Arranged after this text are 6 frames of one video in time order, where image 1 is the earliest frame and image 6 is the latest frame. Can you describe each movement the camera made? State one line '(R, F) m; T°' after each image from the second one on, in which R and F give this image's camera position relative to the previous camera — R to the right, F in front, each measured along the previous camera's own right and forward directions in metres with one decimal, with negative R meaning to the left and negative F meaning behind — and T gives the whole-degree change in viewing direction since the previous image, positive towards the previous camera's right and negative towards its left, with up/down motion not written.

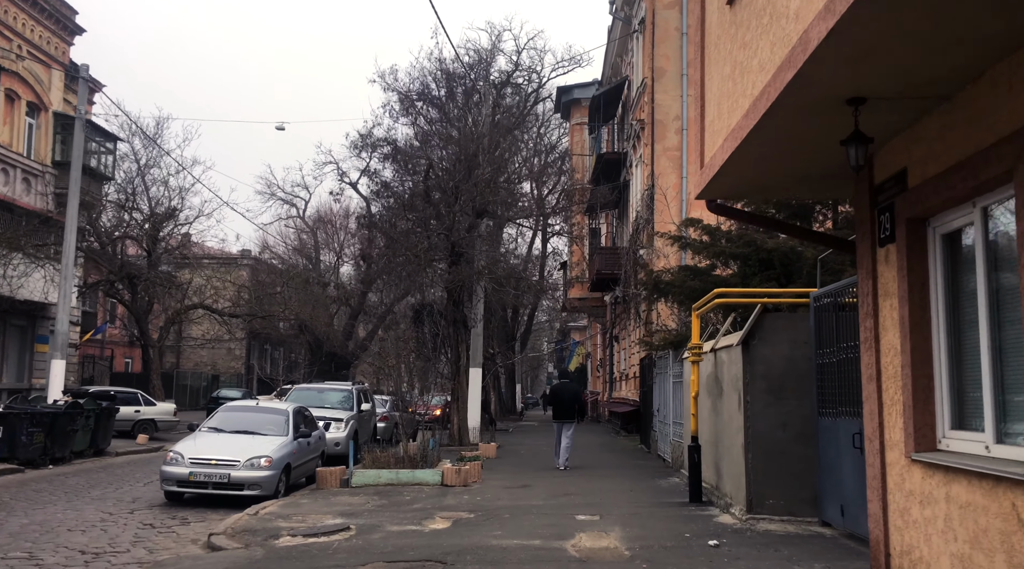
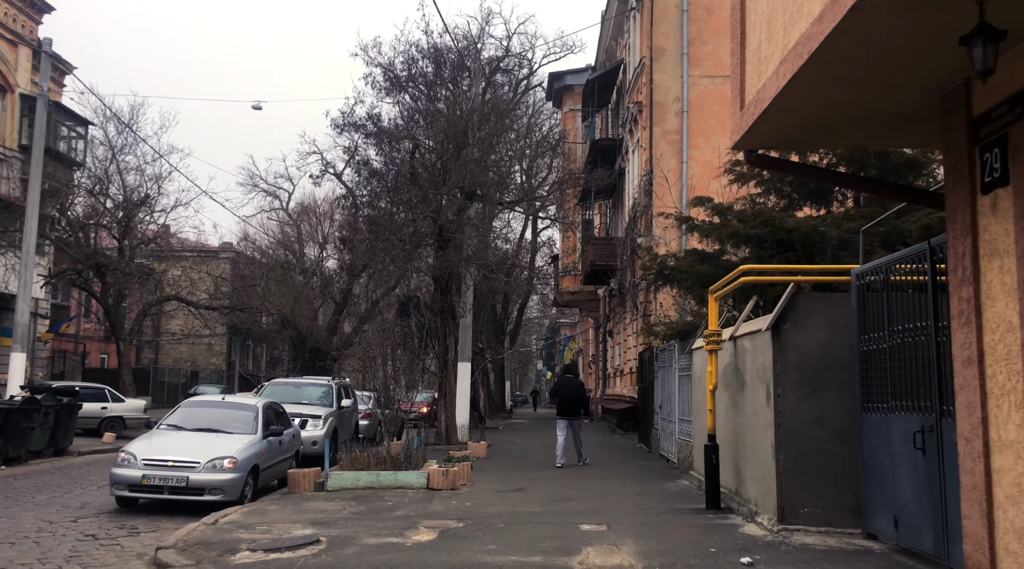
(-0.1, +1.5) m; +1°
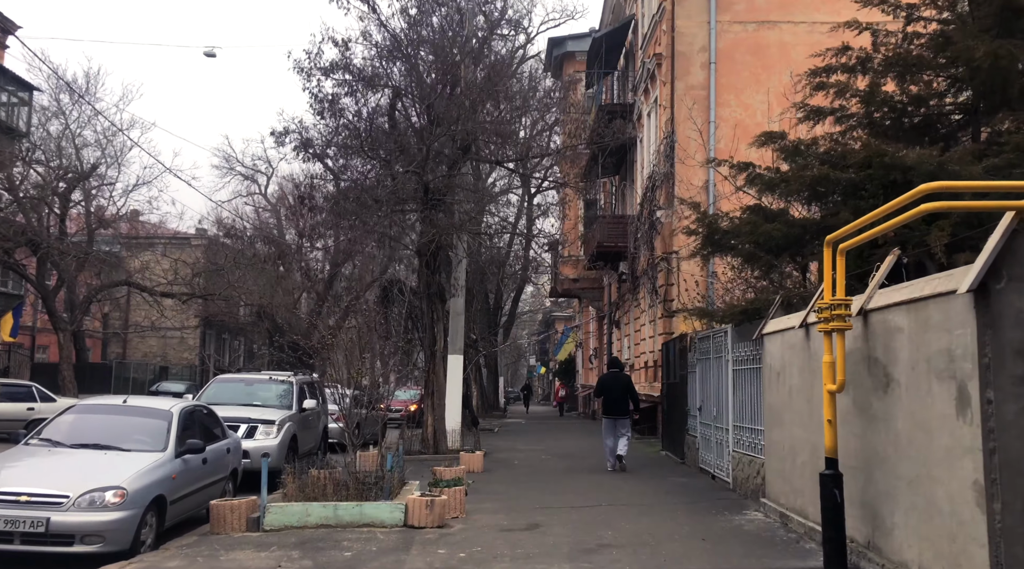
(-0.2, +3.9) m; +1°
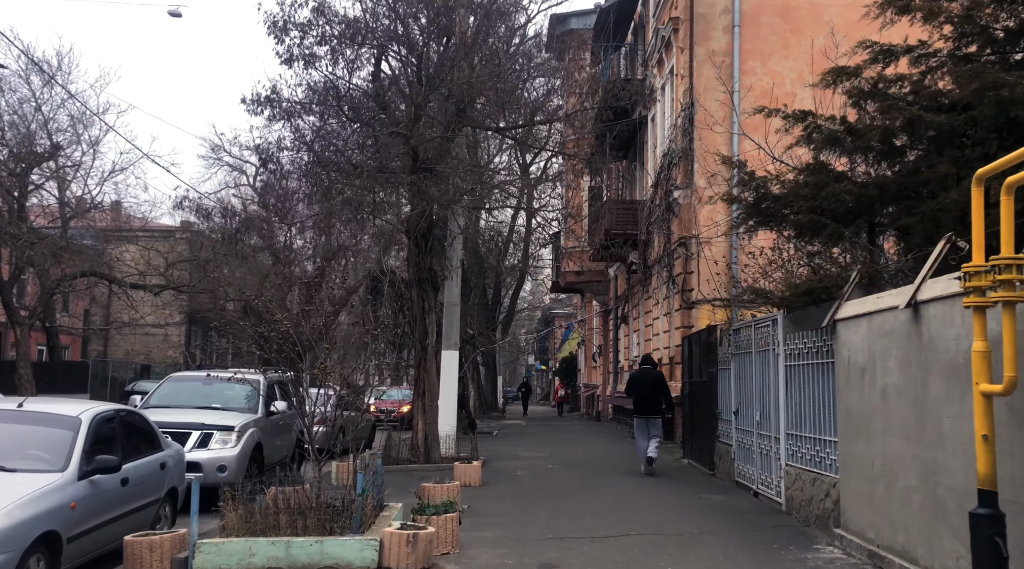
(-0.1, +2.3) m; 0°
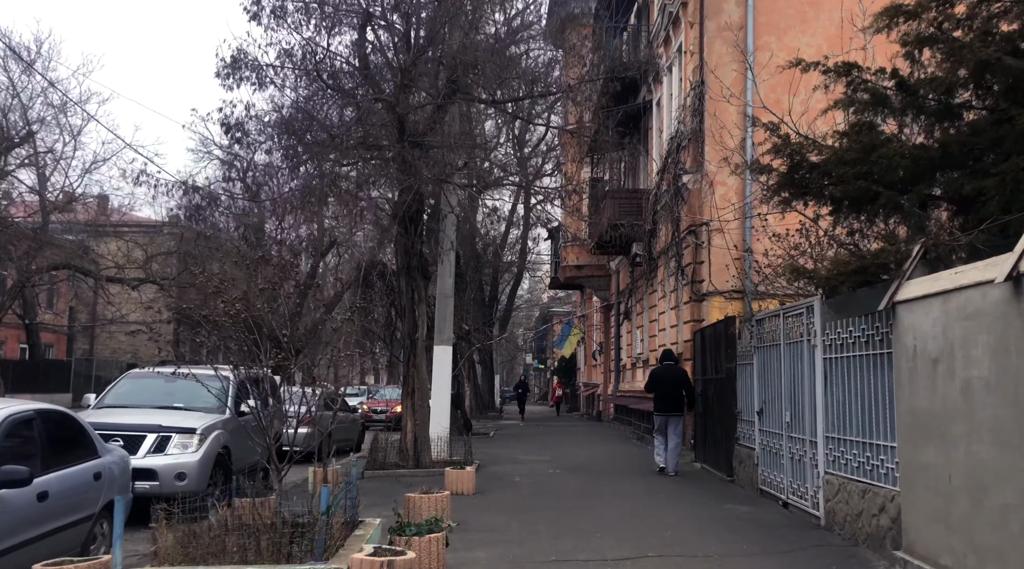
(0.0, +1.4) m; 0°
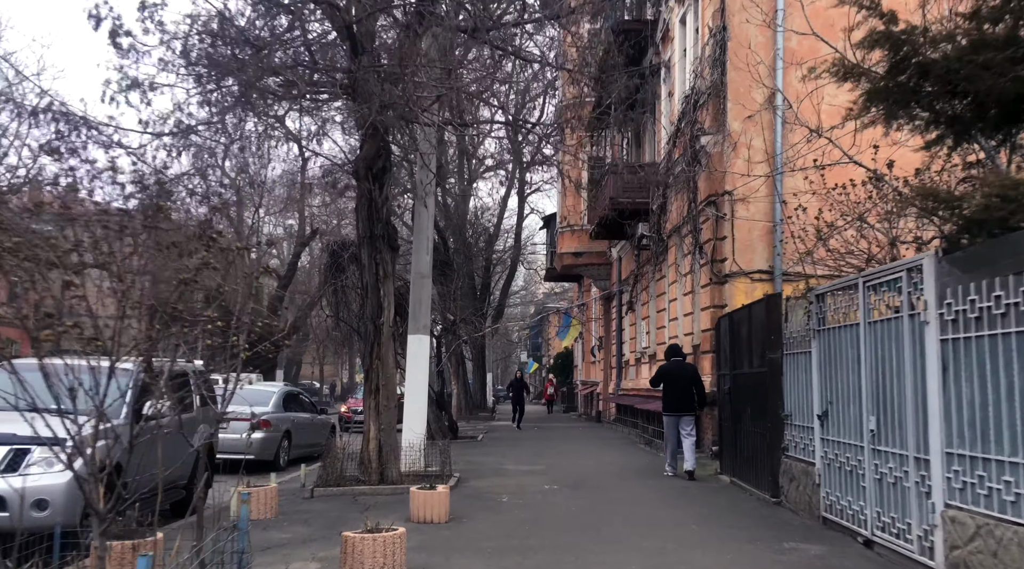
(+0.1, +2.9) m; 0°
